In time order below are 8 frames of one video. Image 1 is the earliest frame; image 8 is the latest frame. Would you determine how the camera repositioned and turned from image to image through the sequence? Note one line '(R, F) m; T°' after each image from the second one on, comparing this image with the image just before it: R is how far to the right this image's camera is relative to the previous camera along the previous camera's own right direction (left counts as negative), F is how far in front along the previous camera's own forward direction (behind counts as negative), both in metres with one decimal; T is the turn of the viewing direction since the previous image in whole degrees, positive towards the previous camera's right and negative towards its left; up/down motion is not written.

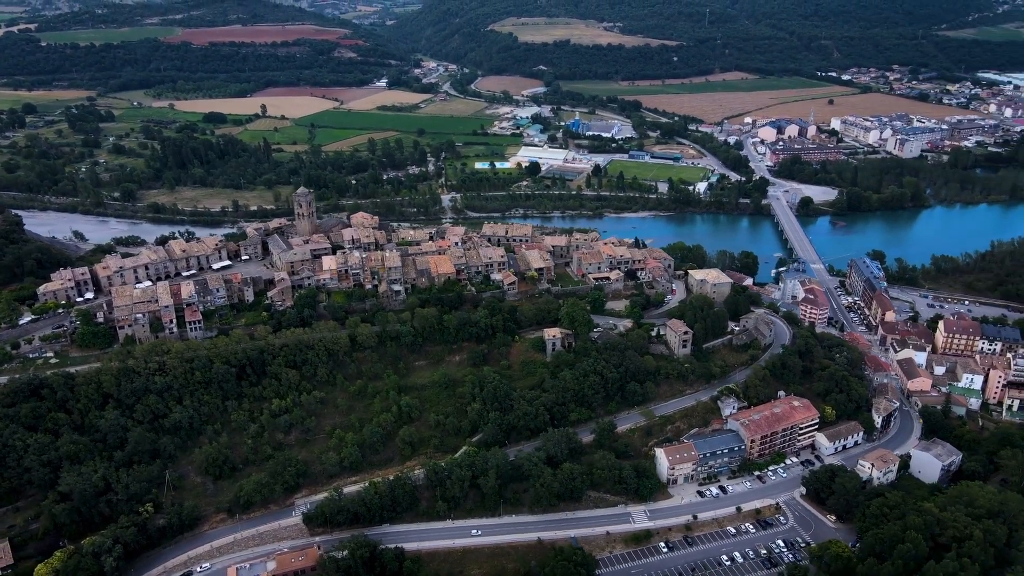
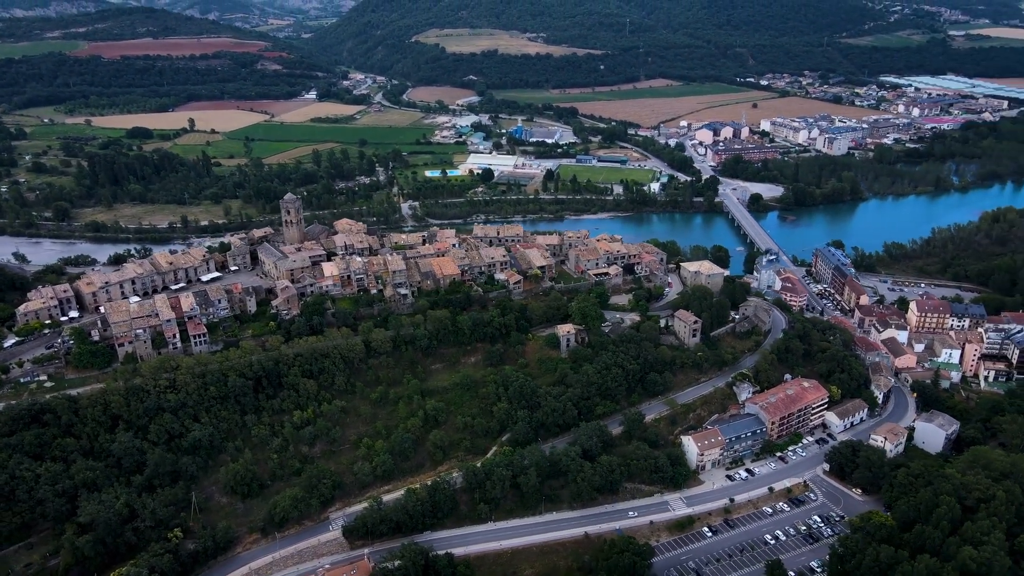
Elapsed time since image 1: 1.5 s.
(-4.1, +0.6) m; +6°
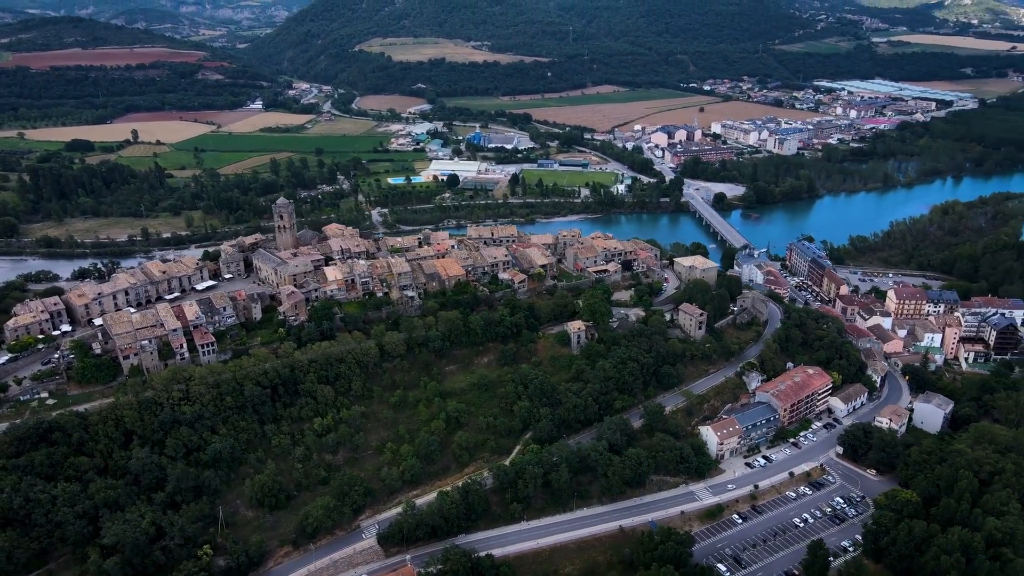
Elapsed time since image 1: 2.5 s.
(-3.0, +0.4) m; +5°
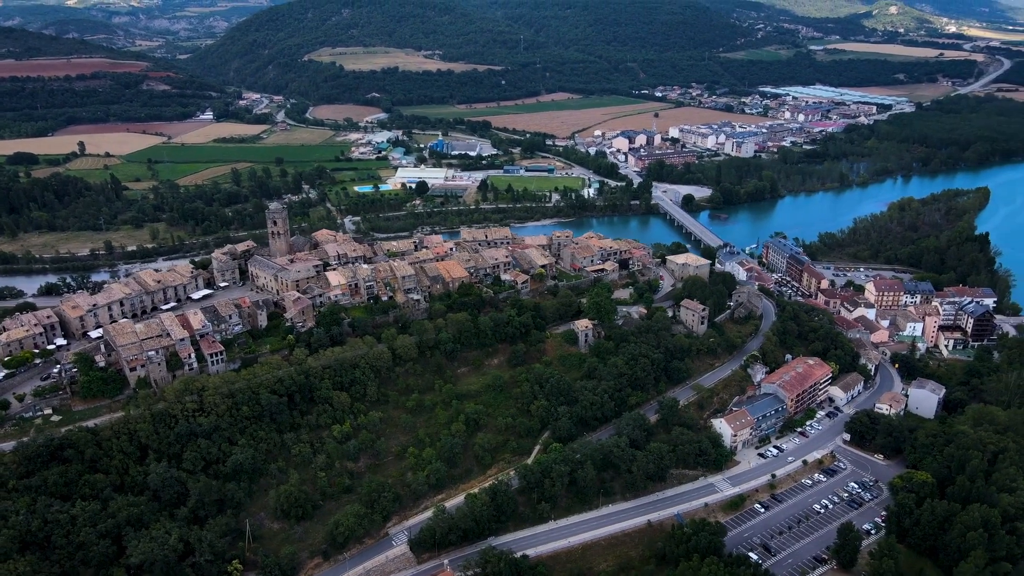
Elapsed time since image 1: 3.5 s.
(-2.6, +0.3) m; +4°
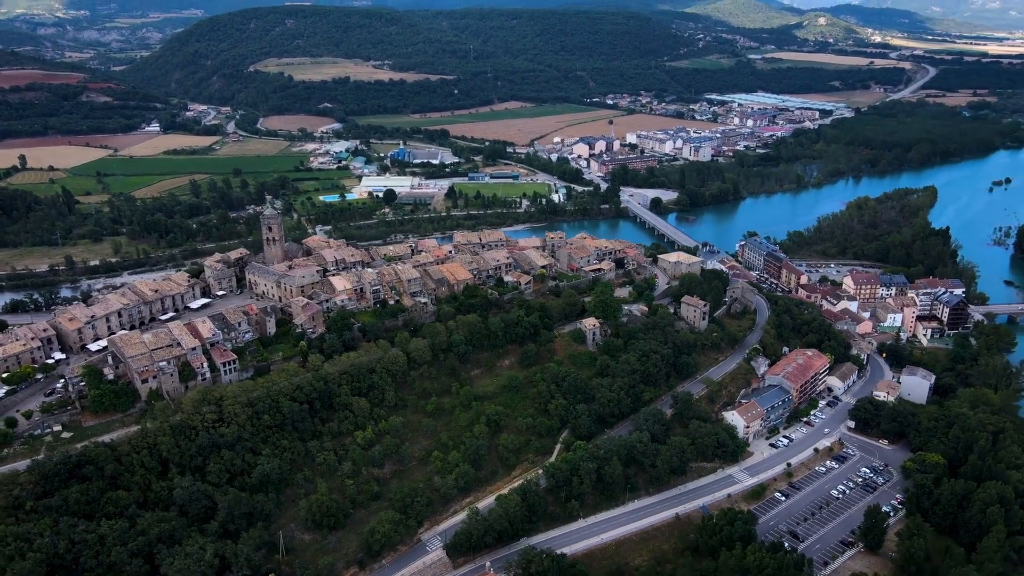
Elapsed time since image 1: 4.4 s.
(-2.7, +0.3) m; +4°
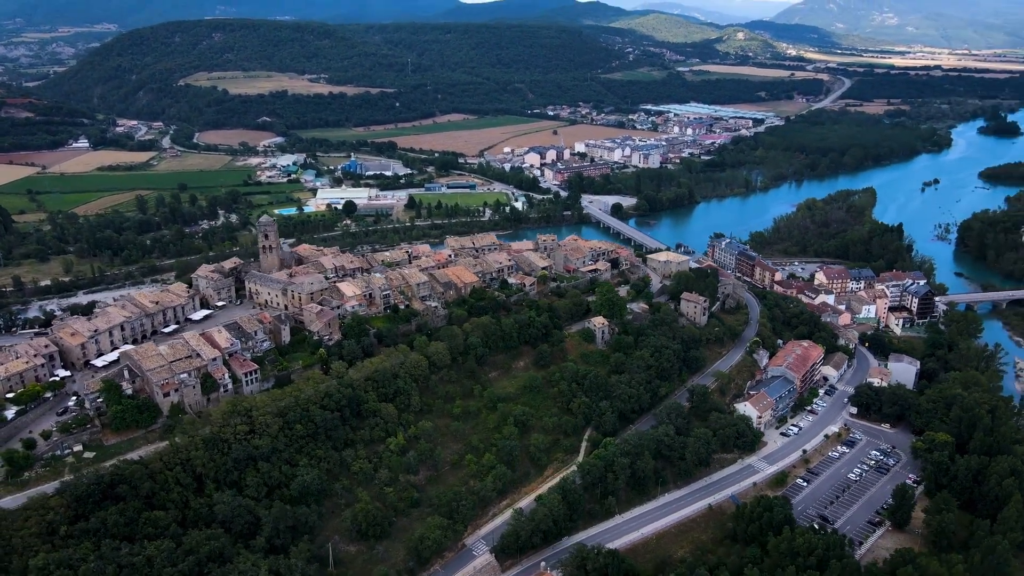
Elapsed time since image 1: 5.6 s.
(-3.4, +0.4) m; +5°
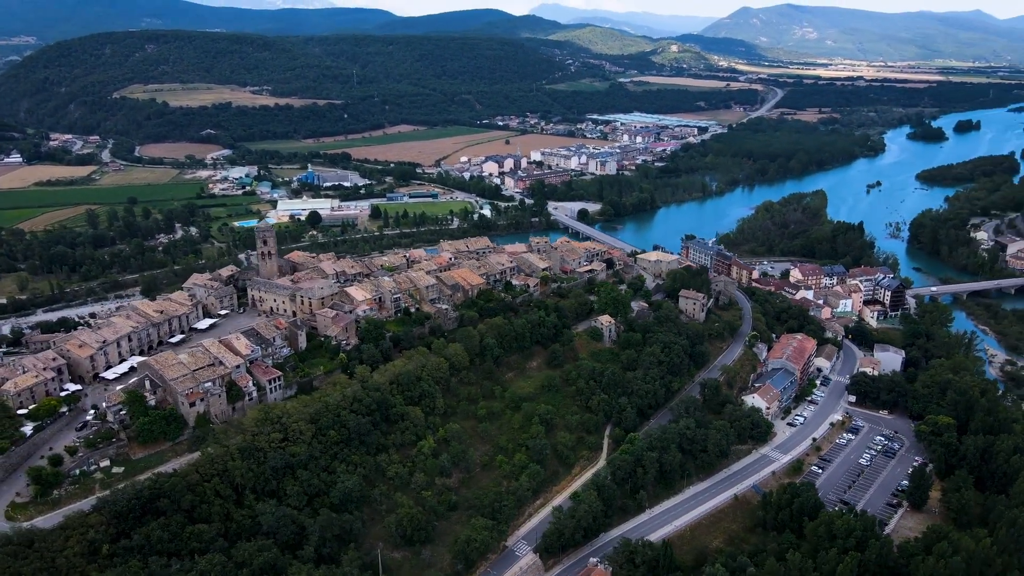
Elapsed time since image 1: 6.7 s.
(-3.0, +0.3) m; +5°
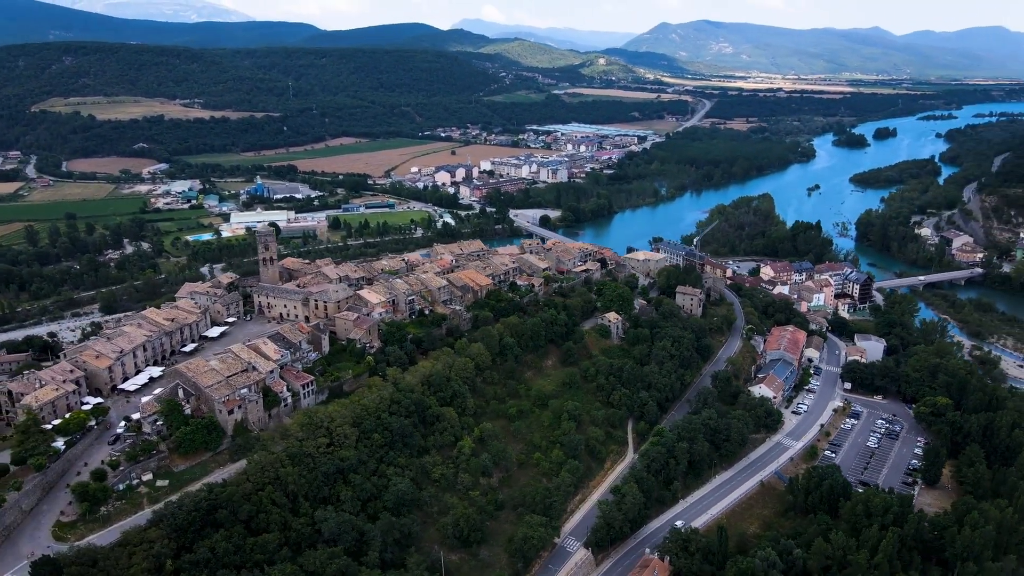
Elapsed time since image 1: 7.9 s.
(-3.4, +0.3) m; +5°
